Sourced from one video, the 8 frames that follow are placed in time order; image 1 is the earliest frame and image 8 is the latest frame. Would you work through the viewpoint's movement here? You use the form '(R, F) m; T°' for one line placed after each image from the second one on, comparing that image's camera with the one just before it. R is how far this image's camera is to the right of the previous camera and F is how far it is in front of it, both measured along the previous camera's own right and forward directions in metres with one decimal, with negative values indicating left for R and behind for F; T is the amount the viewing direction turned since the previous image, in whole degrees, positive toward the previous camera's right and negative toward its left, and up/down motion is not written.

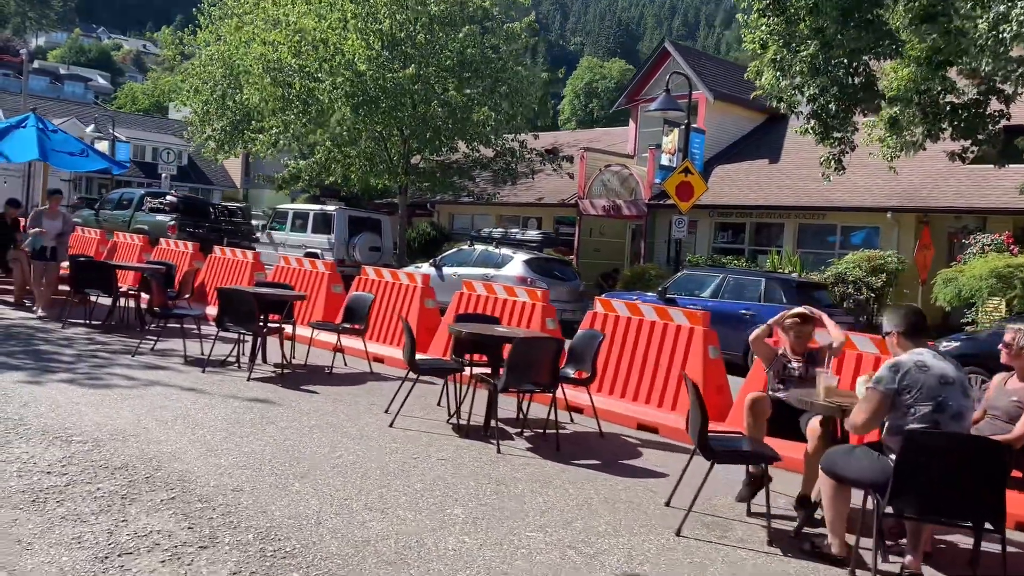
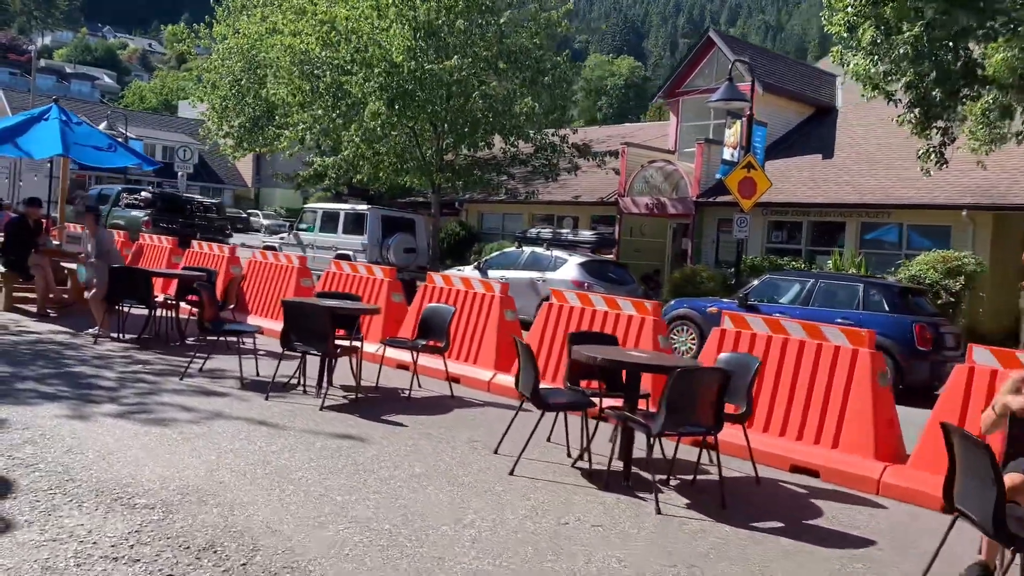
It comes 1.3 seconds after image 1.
(-0.9, +1.3) m; 0°
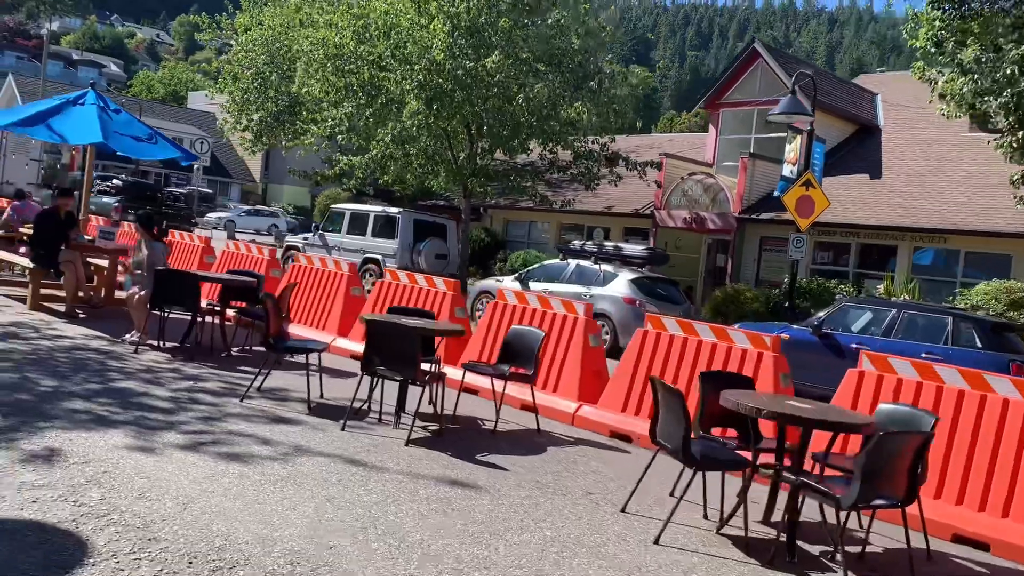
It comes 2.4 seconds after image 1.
(-0.9, +0.9) m; 0°
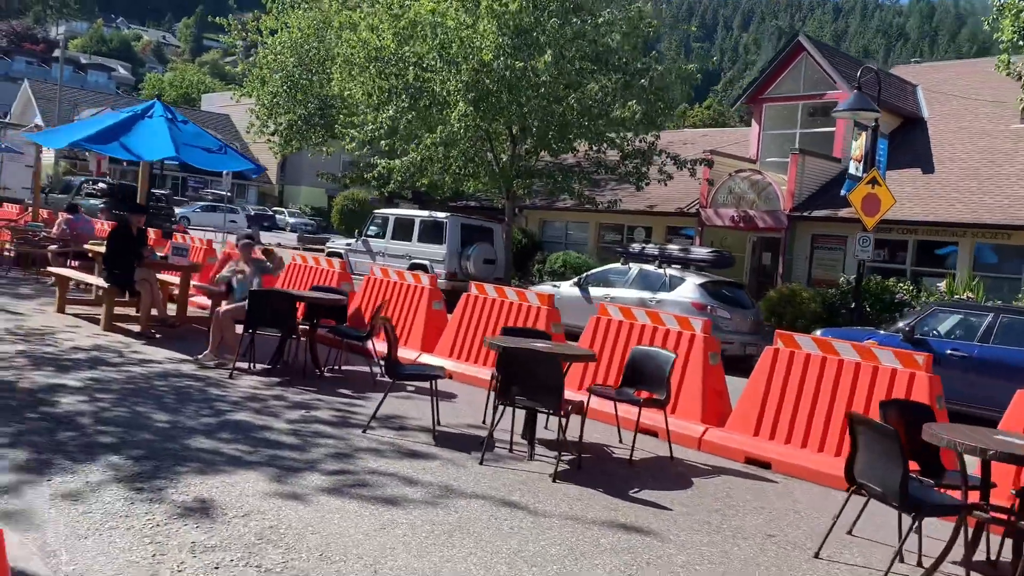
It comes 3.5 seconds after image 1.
(-1.0, +0.4) m; 0°
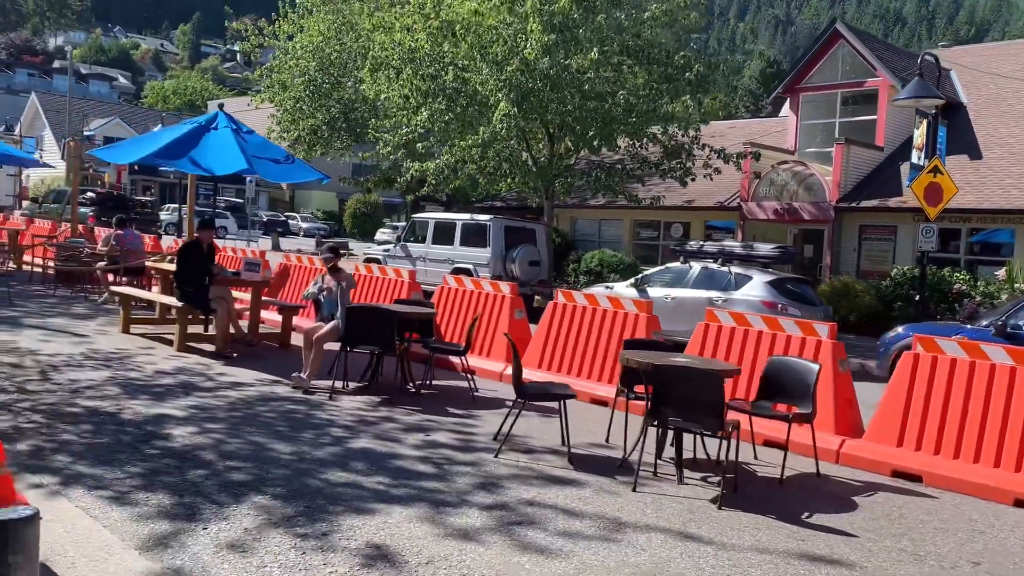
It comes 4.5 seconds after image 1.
(-1.0, +0.4) m; 0°
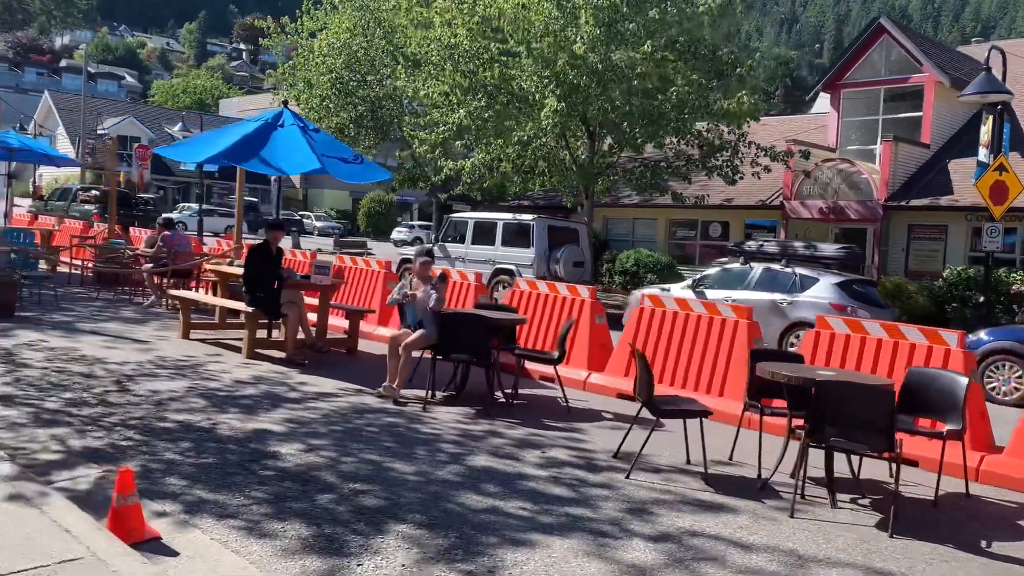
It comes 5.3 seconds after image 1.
(-0.9, +0.4) m; 0°
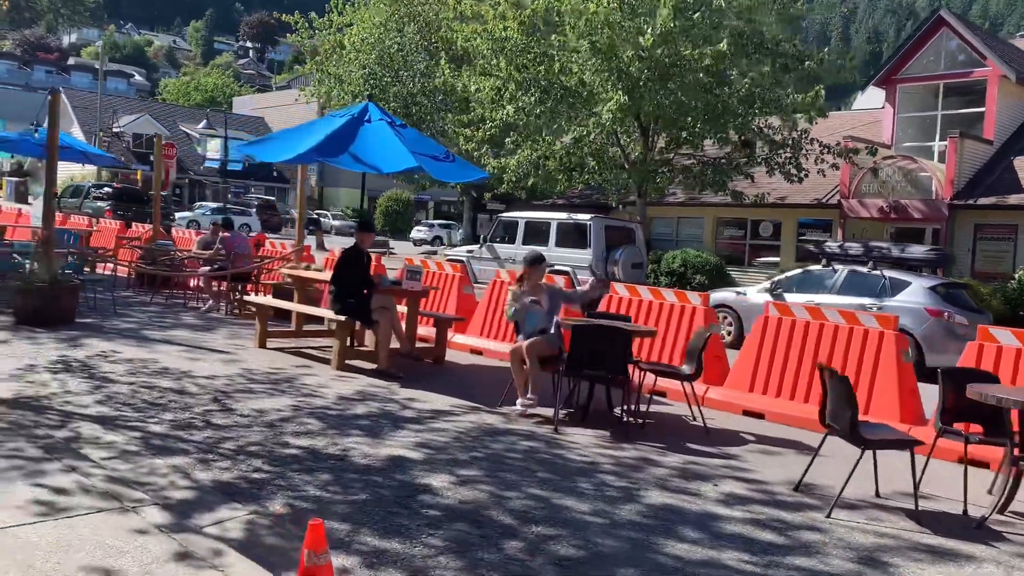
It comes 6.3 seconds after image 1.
(-1.1, +0.7) m; 0°
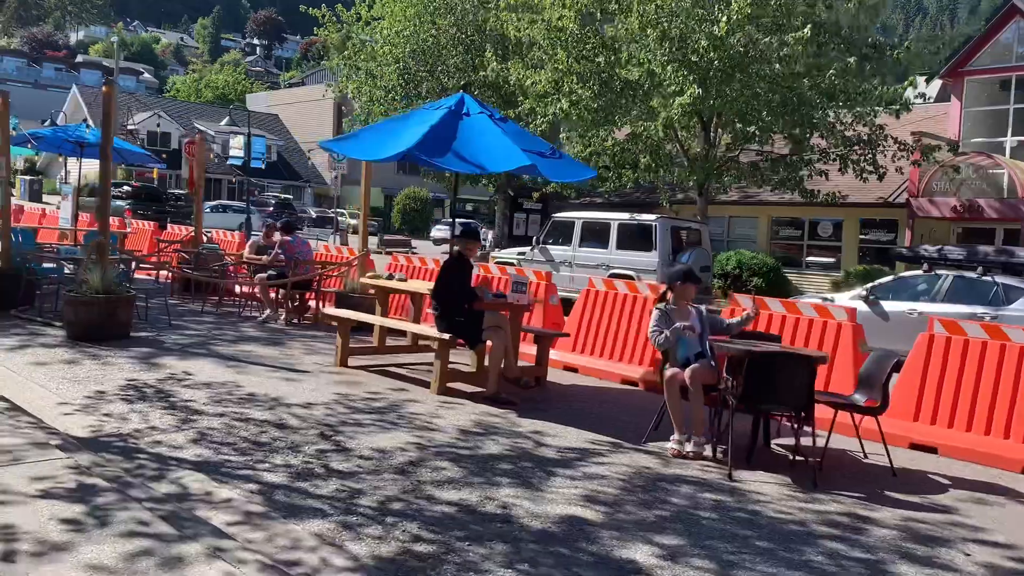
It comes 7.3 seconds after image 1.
(-1.1, +1.1) m; 0°
